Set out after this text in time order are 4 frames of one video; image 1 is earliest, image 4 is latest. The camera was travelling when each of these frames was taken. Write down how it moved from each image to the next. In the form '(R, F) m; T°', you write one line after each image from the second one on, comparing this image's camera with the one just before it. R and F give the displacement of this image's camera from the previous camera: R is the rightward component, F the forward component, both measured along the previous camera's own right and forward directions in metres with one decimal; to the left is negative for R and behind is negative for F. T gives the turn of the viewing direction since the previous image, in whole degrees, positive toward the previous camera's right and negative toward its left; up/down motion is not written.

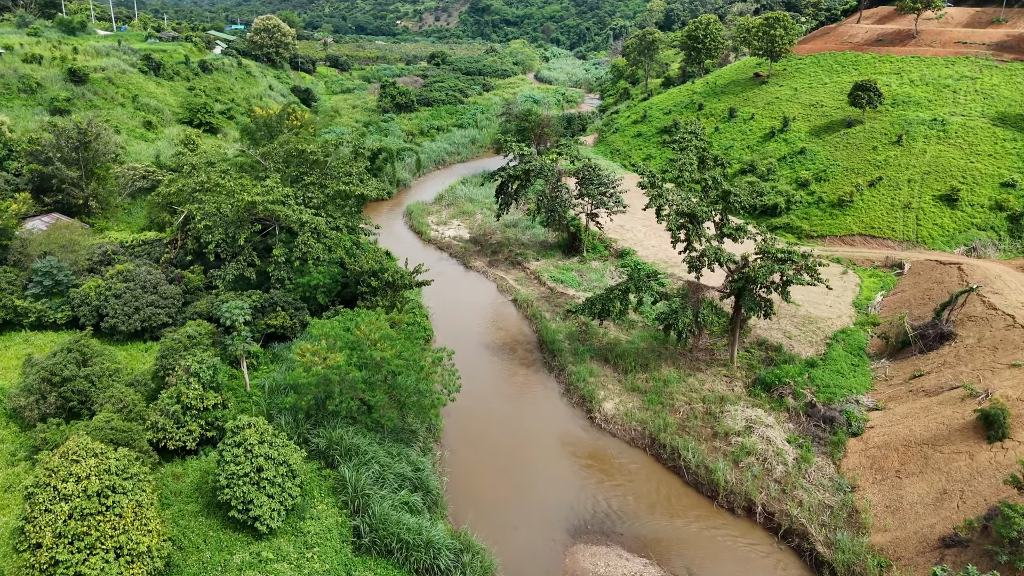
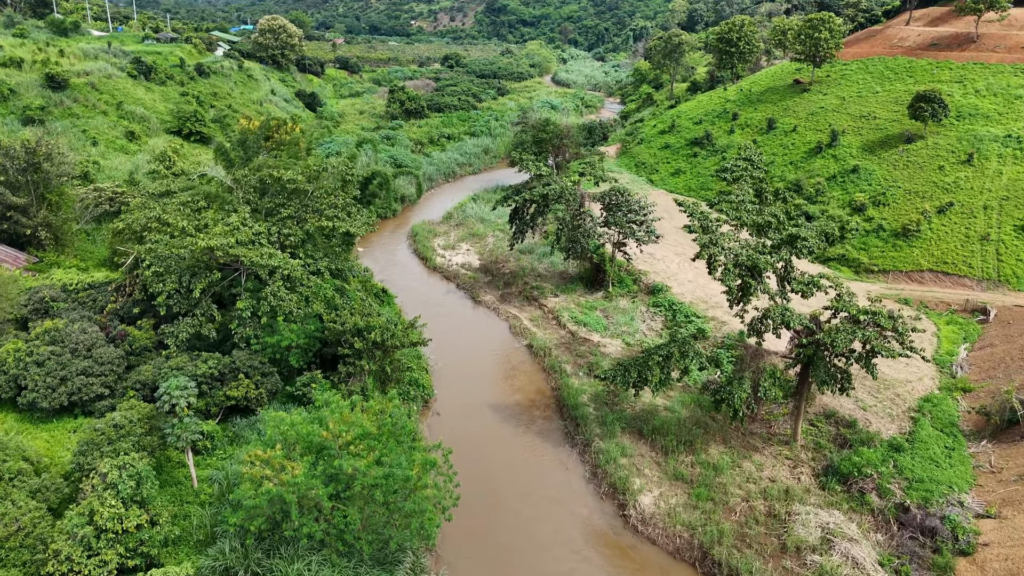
(0.0, +3.1) m; -1°
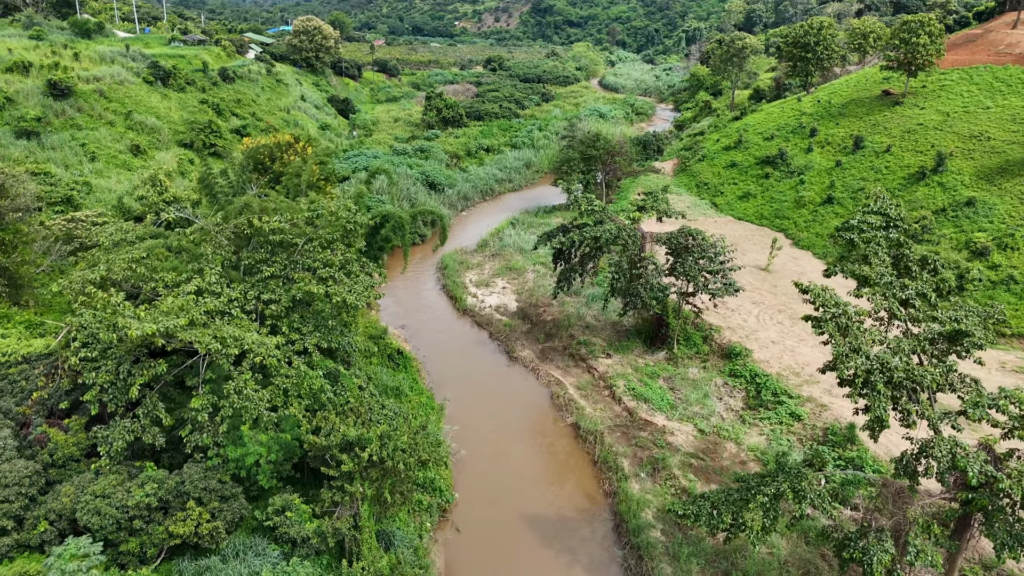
(-0.1, +3.7) m; -3°
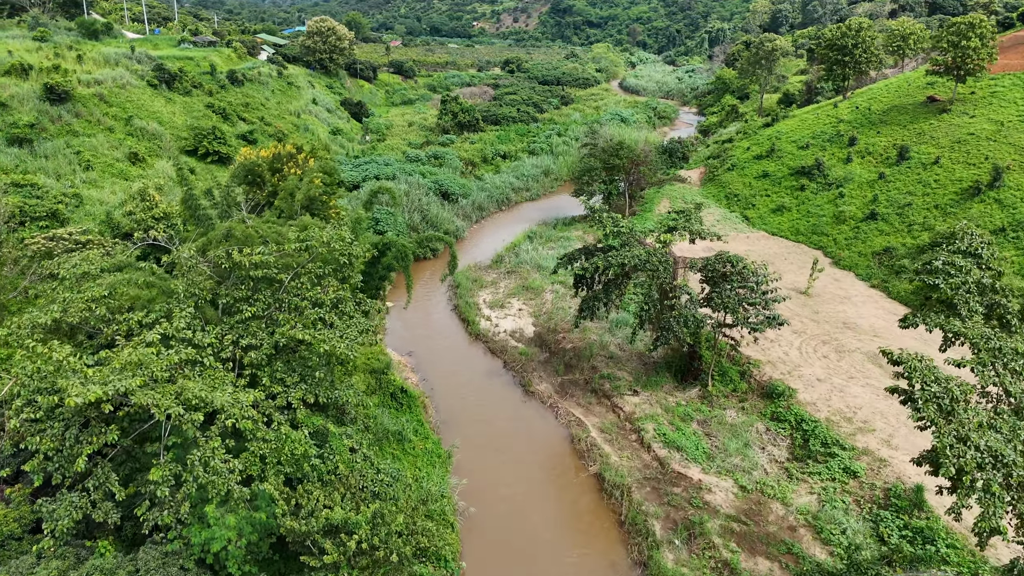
(0.0, +1.7) m; -1°
